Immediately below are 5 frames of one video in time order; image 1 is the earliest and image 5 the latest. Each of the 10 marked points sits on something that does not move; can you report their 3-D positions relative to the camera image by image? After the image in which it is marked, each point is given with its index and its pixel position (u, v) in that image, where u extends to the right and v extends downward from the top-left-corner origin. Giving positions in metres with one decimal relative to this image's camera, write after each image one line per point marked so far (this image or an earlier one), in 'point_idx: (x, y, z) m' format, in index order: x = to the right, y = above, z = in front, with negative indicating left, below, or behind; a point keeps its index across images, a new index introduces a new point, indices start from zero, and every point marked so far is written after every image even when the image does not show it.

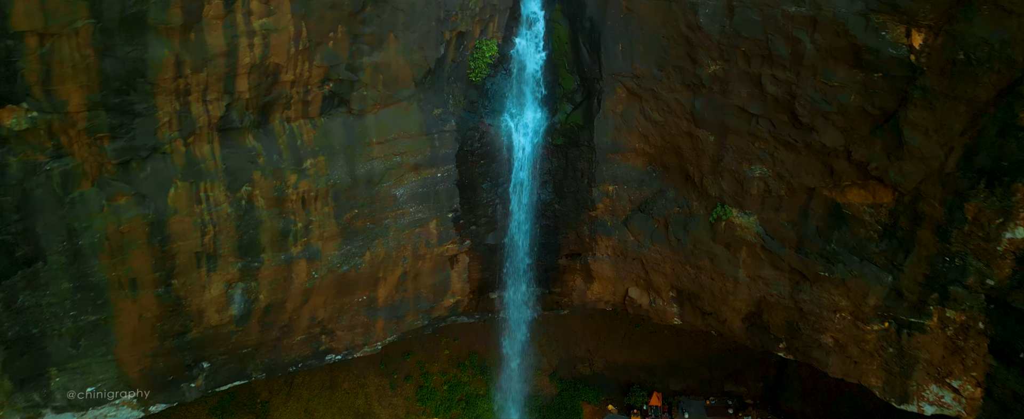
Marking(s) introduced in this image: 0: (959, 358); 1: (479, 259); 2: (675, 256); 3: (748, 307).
0: (+3.2, -1.1, +4.5) m
1: (-0.3, -0.5, +6.2) m
2: (+1.4, -0.4, +5.6) m
3: (+2.0, -0.9, +5.5) m
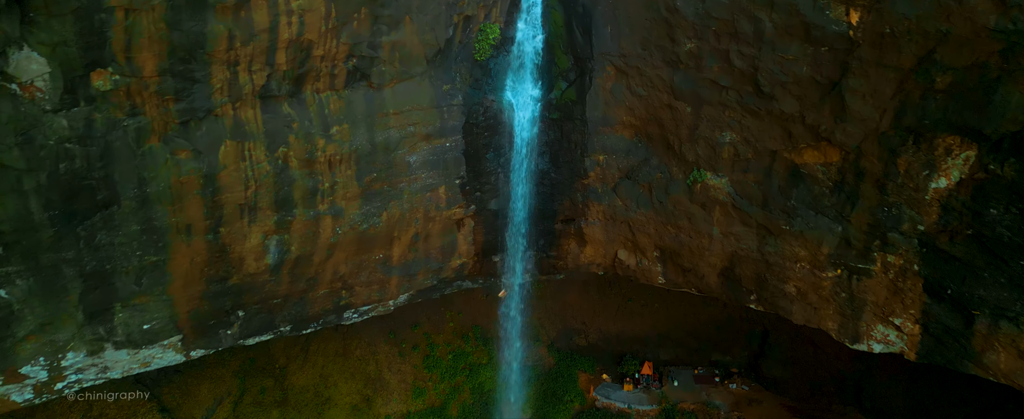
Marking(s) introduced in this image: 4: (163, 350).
0: (+3.2, -0.7, +5.2) m
1: (-0.3, -0.2, +6.8) m
2: (+1.5, -0.1, +6.3) m
3: (+2.0, -0.5, +6.1) m
4: (-3.2, -1.4, +5.7) m
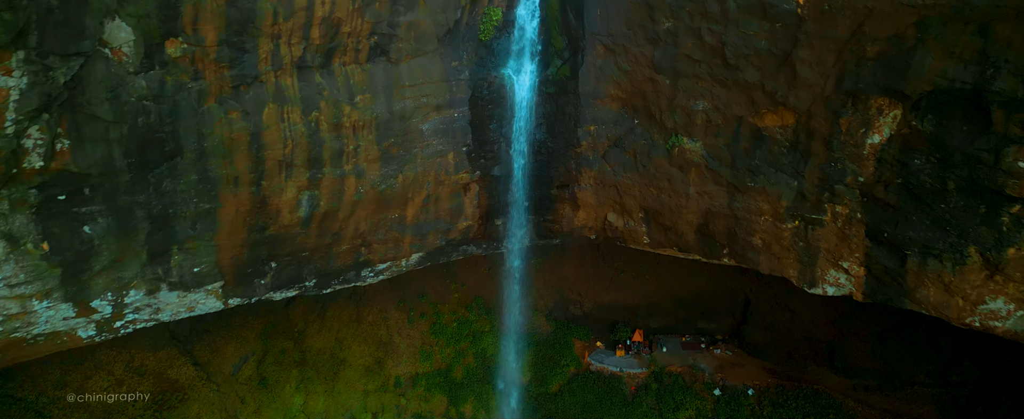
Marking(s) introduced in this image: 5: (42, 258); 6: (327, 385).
0: (+3.2, -0.3, +6.1) m
1: (-0.3, +0.2, +7.7) m
2: (+1.5, +0.3, +7.1) m
3: (+2.0, -0.1, +7.0) m
4: (-3.2, -0.9, +6.6) m
5: (-3.8, -0.4, +5.1) m
6: (-3.0, -2.8, +10.1) m
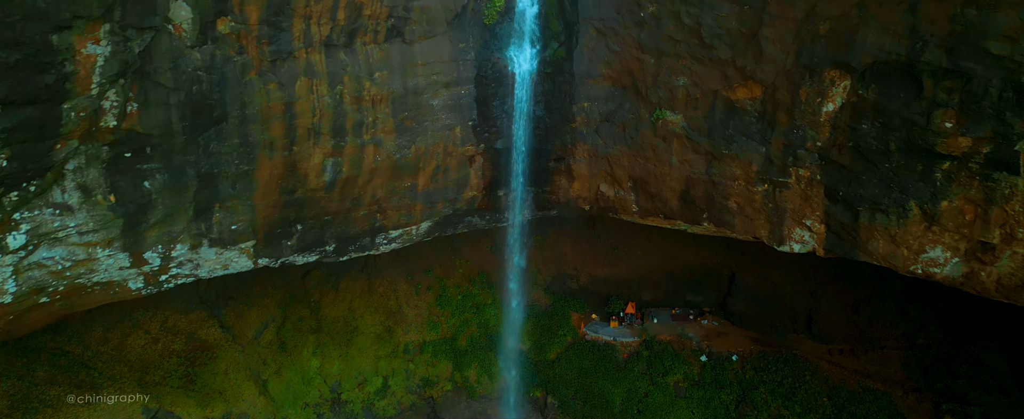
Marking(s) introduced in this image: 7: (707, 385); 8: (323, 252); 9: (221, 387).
0: (+3.2, +0.1, +6.9) m
1: (-0.3, +0.7, +8.5) m
2: (+1.5, +0.7, +7.9) m
3: (+2.1, +0.3, +7.8) m
4: (-3.2, -0.5, +7.4) m
5: (-3.8, 0.0, +5.9) m
6: (-3.0, -2.4, +10.9) m
7: (+3.4, -3.1, +11.1) m
8: (-2.5, -0.6, +8.2) m
9: (-4.4, -2.7, +9.7) m
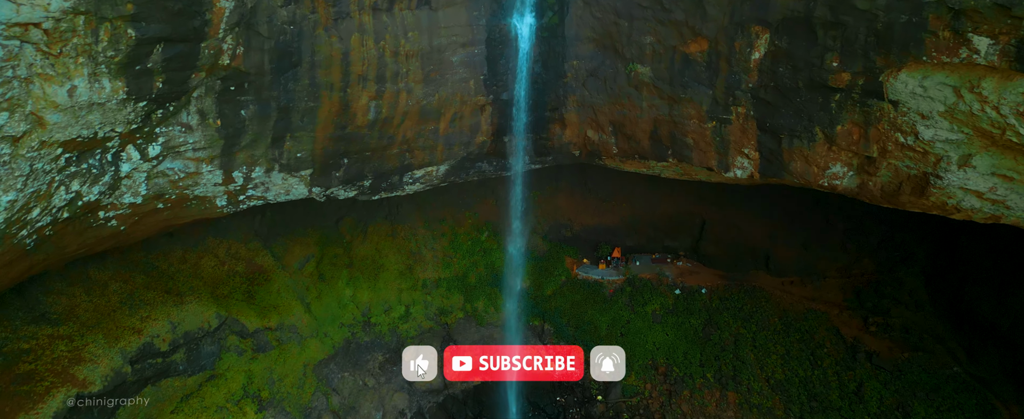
0: (+3.3, +1.0, +8.9) m
1: (-0.2, +1.6, +10.5) m
2: (+1.5, +1.7, +9.9) m
3: (+2.1, +1.3, +9.8) m
4: (-3.1, +0.5, +9.4) m
5: (-3.7, +1.0, +7.9) m
6: (-2.9, -1.4, +12.9) m
7: (+3.4, -2.1, +13.1) m
8: (-2.5, +0.4, +10.3) m
9: (-4.4, -1.7, +11.7) m
